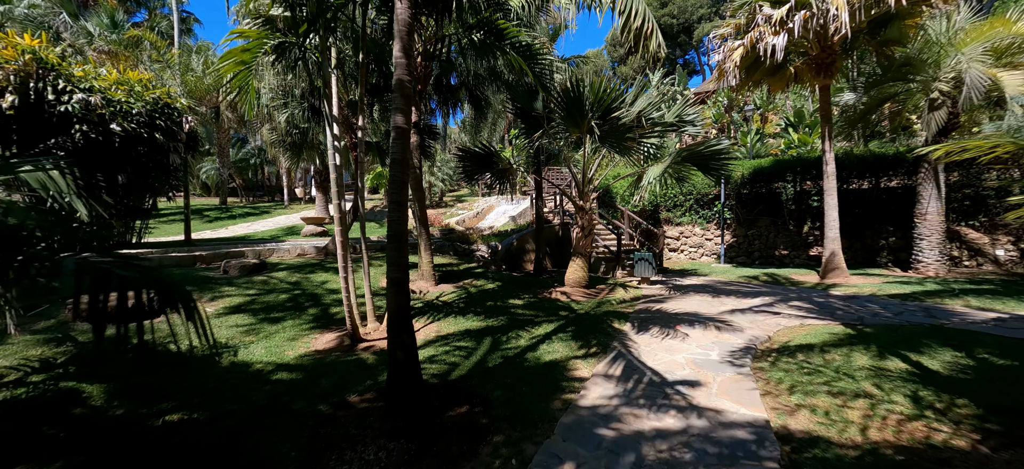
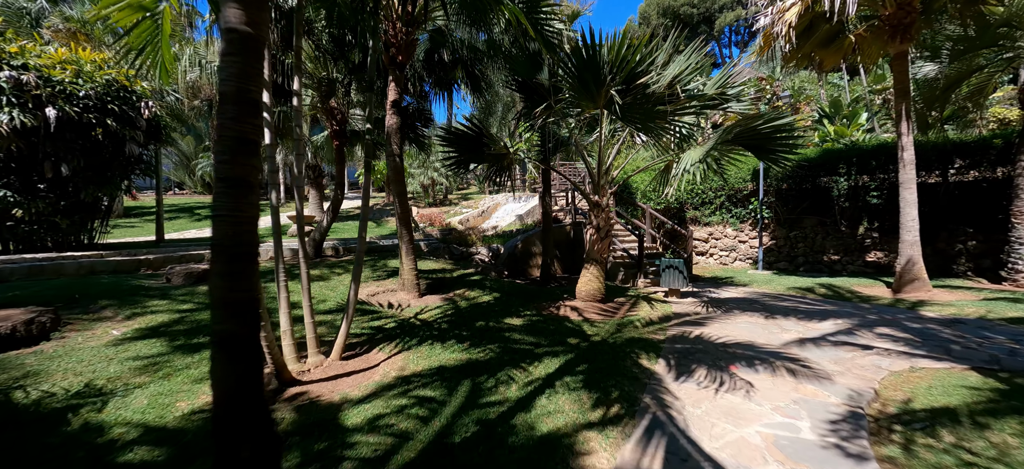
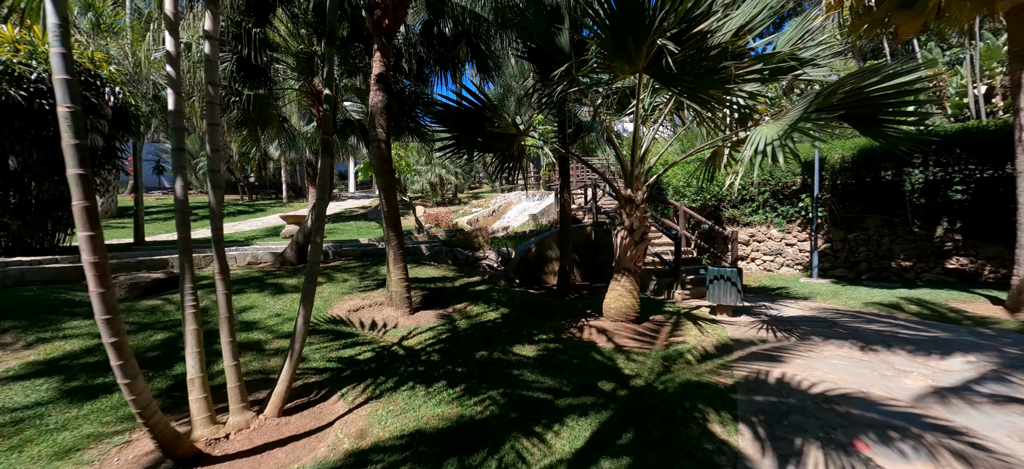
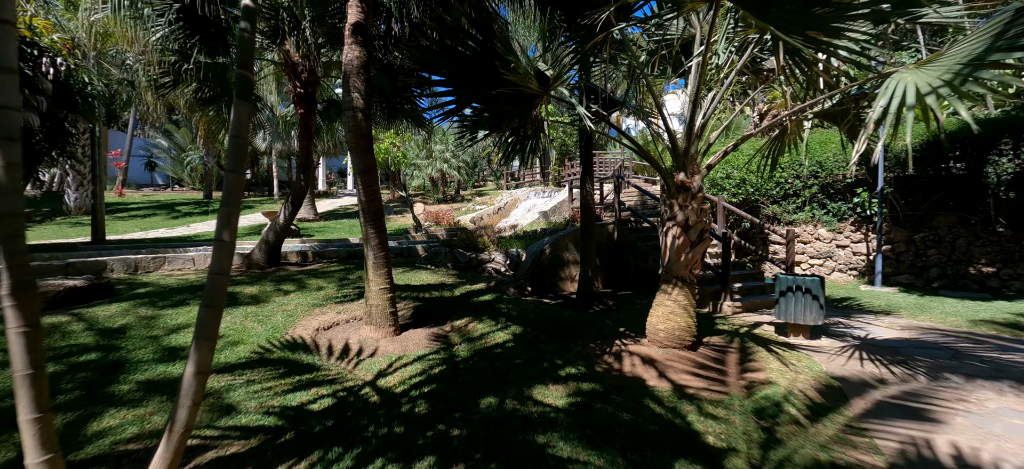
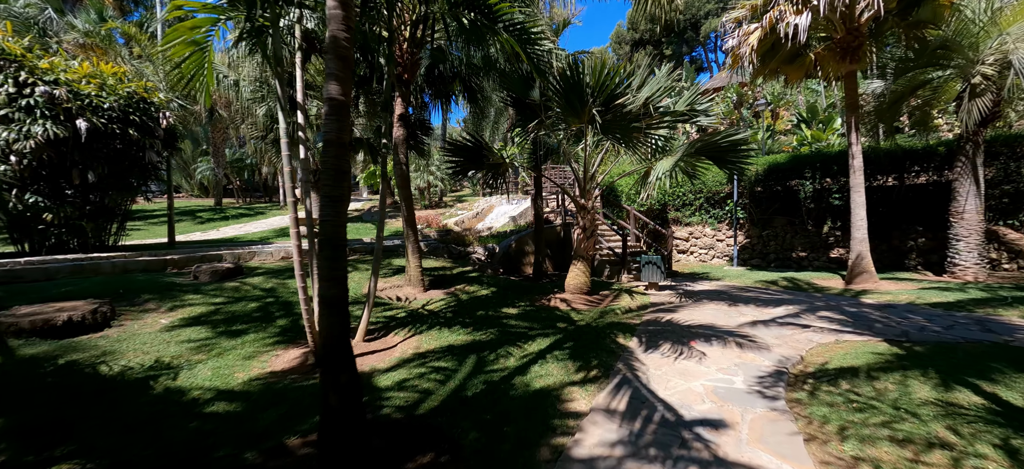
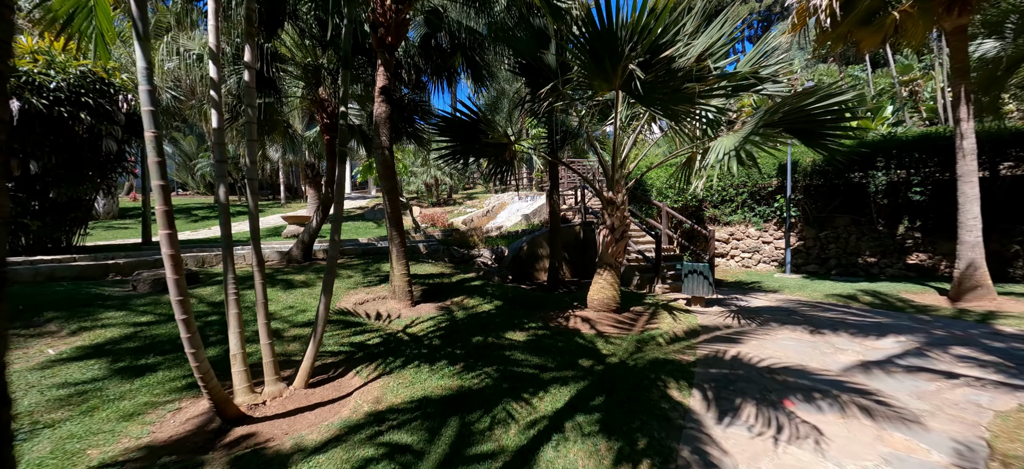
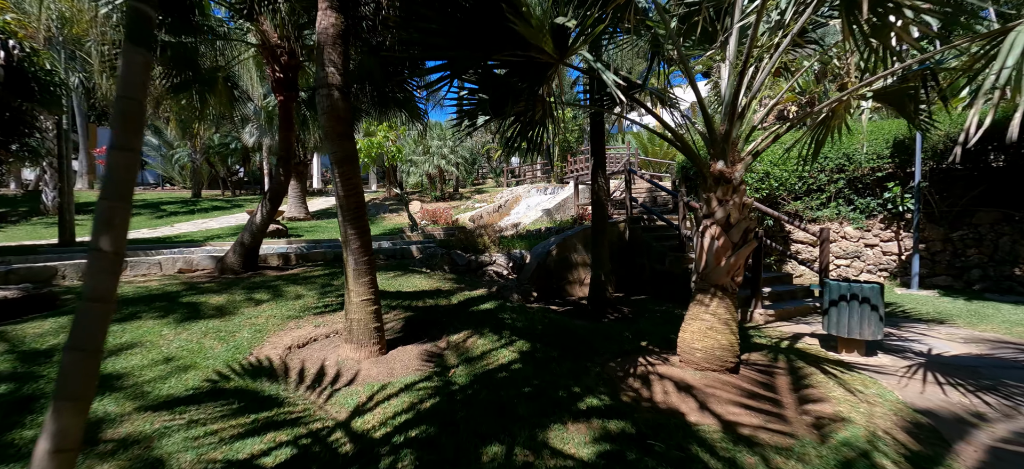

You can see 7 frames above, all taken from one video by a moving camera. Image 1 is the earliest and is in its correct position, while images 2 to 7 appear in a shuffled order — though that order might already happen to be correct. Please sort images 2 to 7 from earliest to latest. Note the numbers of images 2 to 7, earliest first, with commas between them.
5, 2, 6, 3, 4, 7
